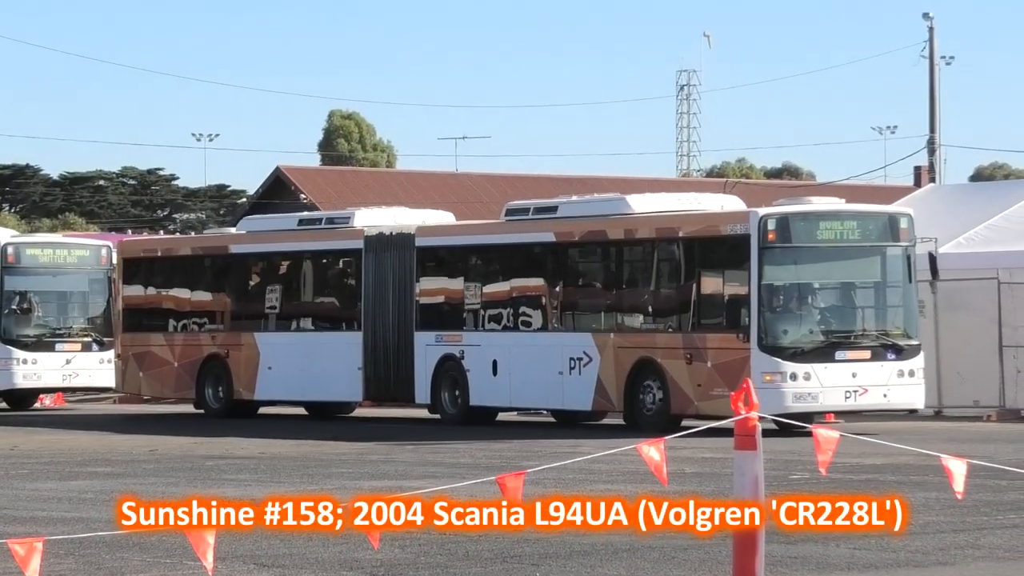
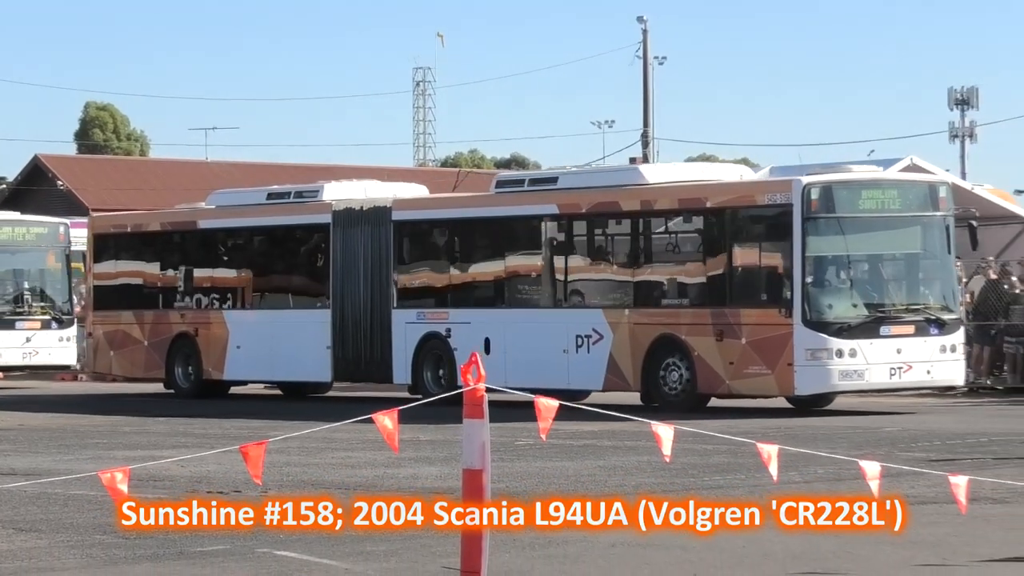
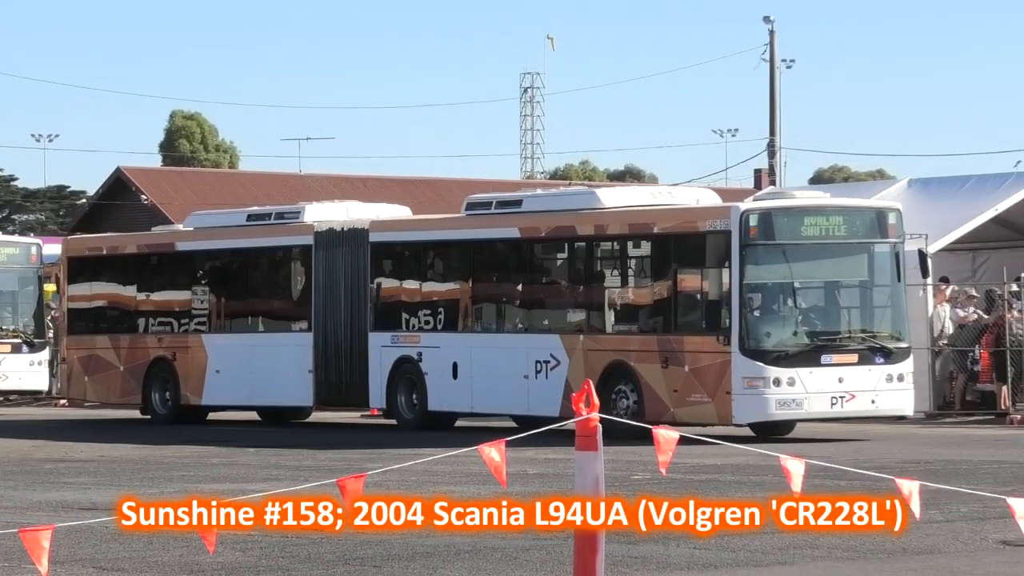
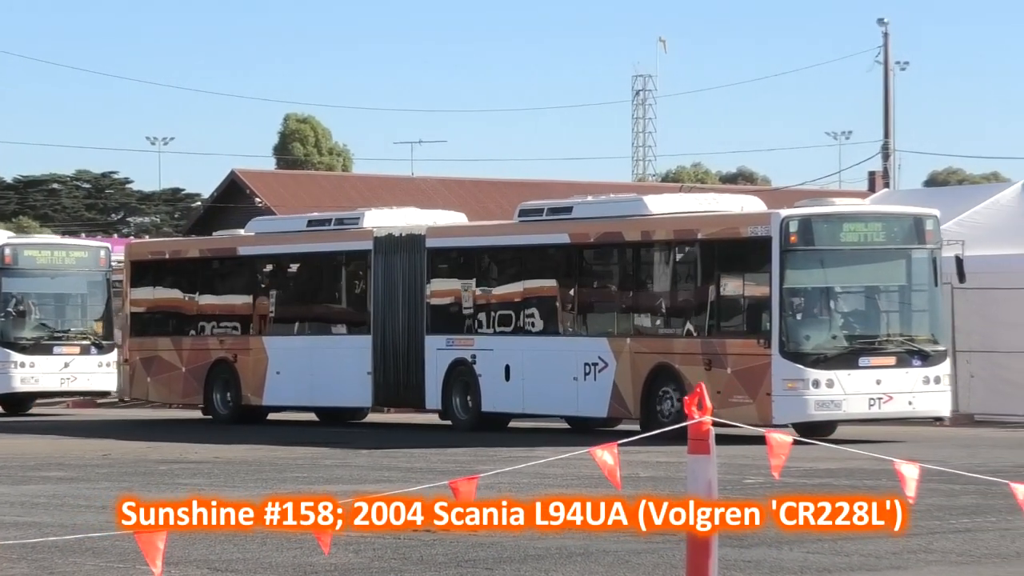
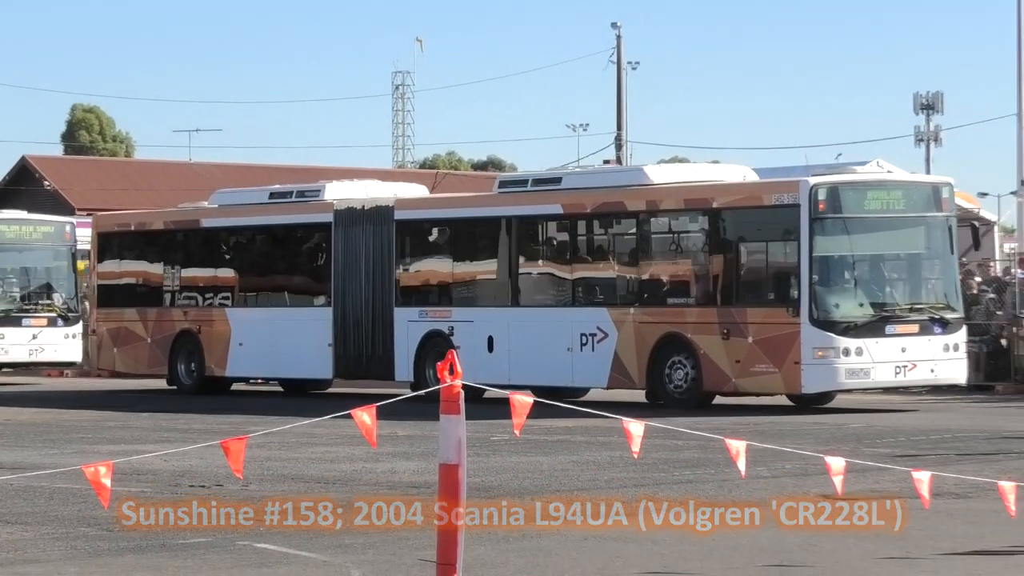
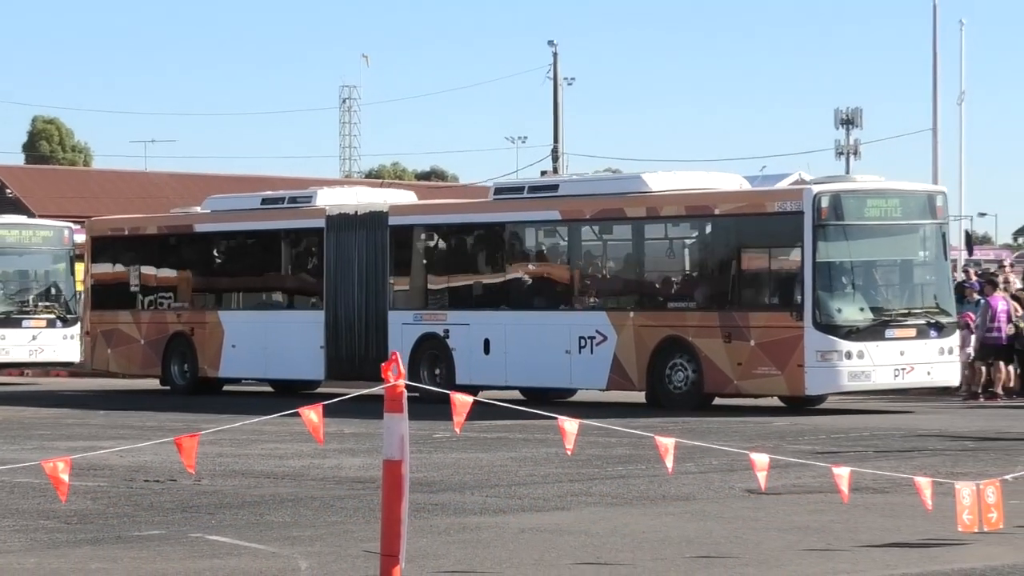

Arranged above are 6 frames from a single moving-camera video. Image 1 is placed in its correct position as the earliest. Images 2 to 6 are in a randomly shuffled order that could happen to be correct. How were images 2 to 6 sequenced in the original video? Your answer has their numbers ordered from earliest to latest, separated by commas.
4, 3, 2, 5, 6
